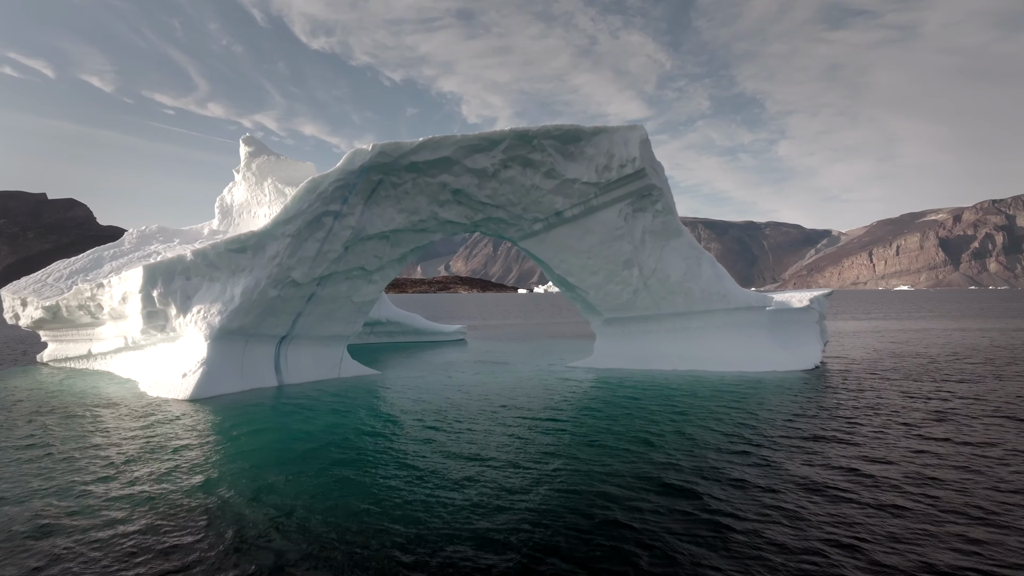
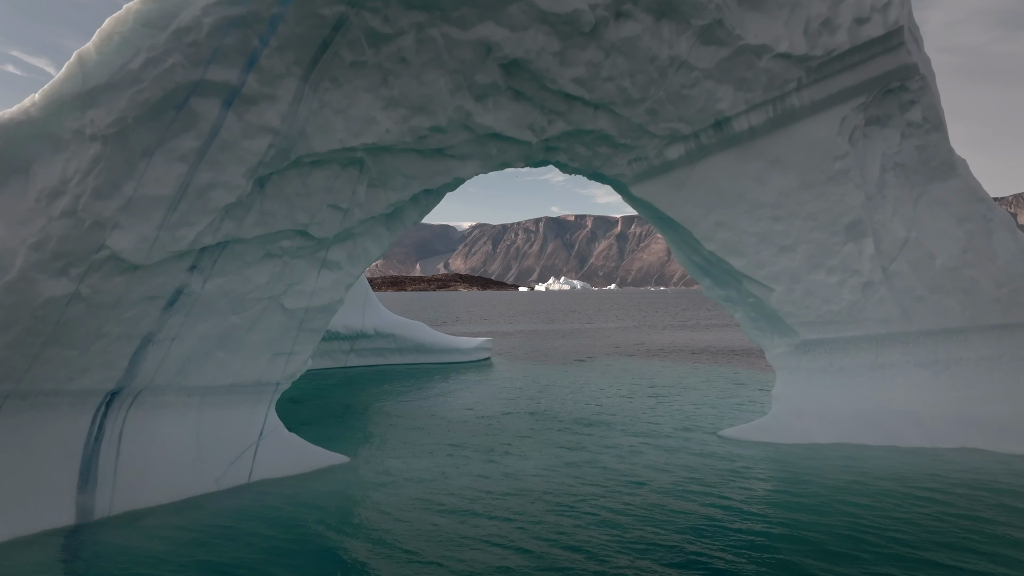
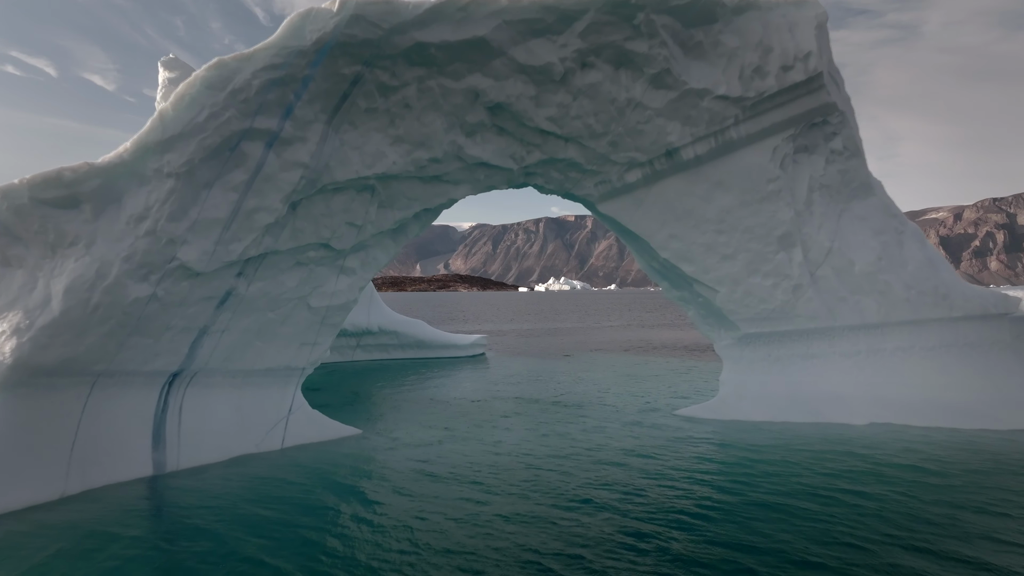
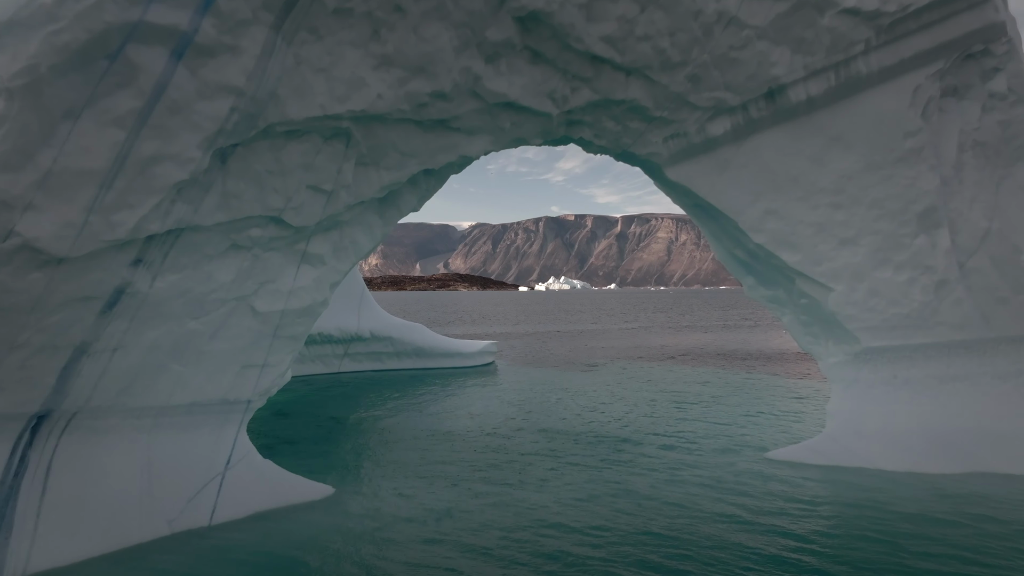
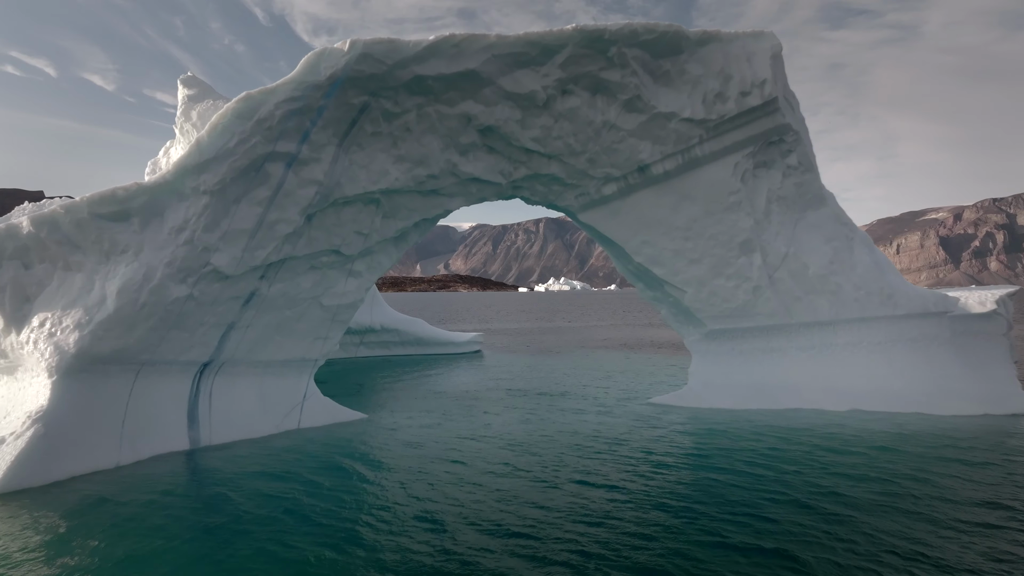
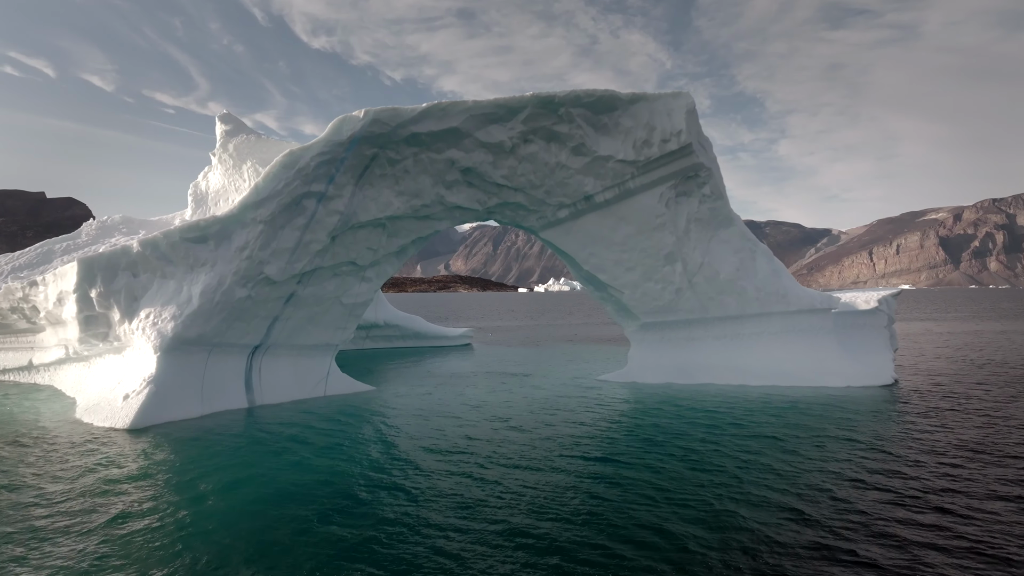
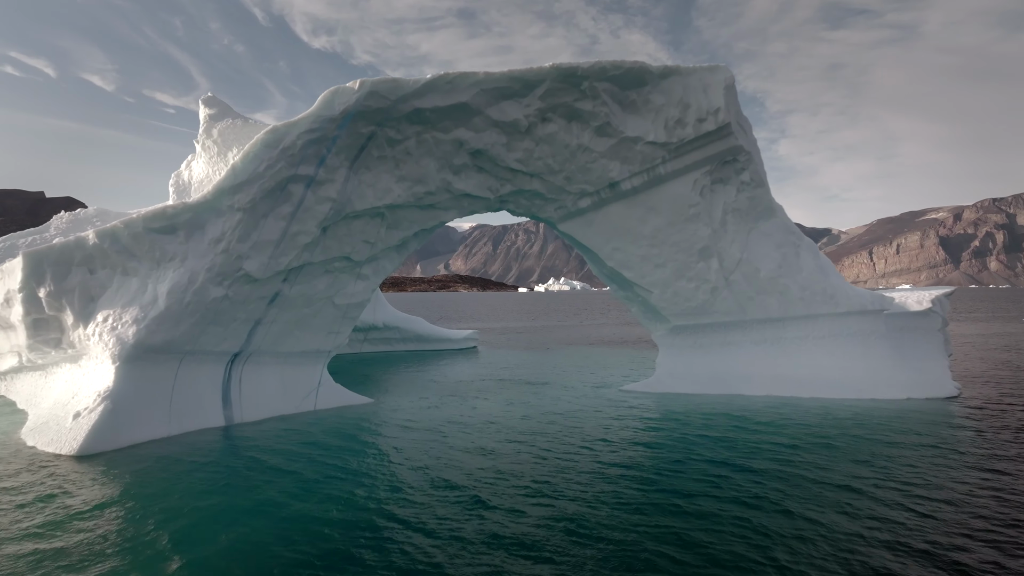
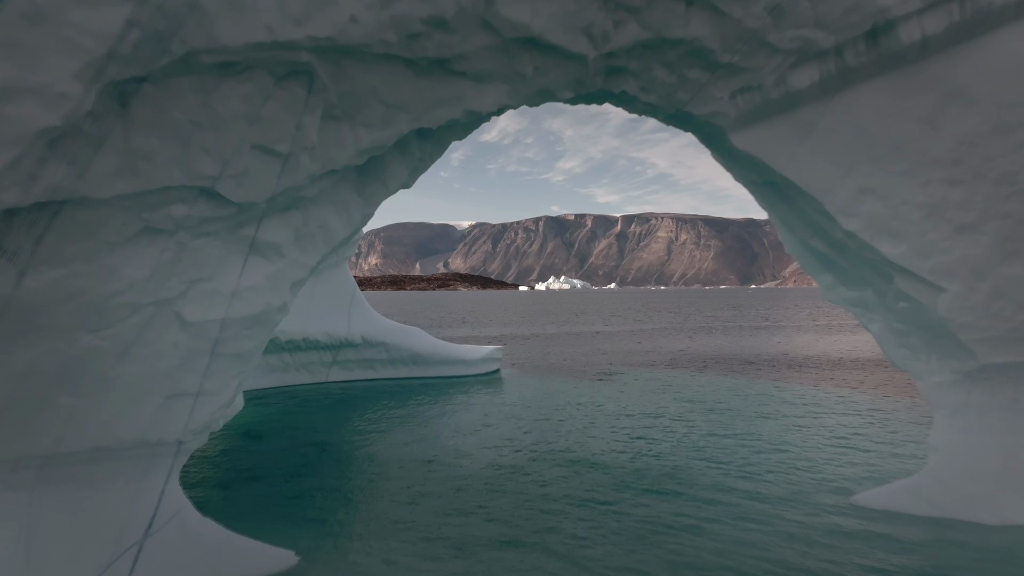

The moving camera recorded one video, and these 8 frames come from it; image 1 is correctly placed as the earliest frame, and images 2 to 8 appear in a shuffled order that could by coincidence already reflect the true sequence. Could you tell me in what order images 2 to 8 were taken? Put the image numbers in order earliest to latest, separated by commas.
6, 7, 5, 3, 2, 4, 8
